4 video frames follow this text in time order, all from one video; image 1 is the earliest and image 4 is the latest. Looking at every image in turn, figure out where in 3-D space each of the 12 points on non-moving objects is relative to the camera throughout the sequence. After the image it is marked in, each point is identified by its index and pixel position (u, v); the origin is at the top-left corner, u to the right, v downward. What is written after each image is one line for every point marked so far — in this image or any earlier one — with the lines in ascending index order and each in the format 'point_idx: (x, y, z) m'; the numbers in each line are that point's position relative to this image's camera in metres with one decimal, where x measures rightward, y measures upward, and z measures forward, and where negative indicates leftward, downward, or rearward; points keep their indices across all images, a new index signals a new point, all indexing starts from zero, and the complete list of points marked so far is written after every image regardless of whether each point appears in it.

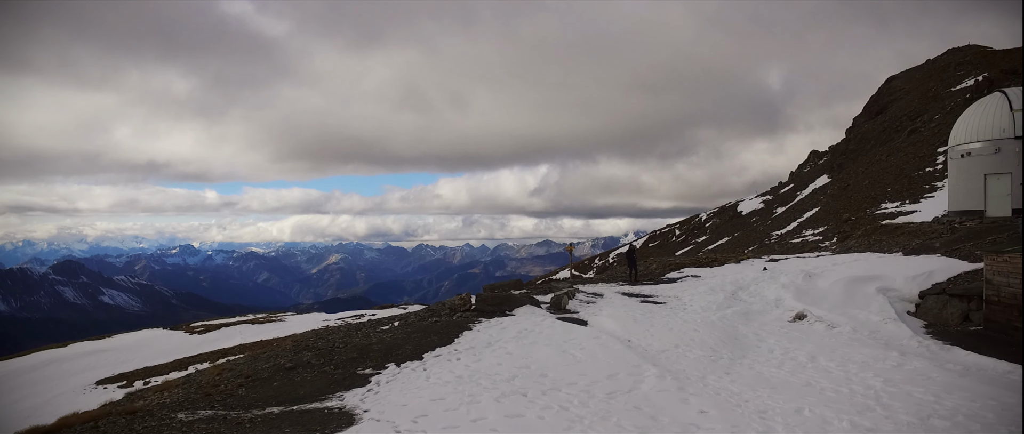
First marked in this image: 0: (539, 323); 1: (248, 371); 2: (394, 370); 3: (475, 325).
0: (+1.1, -4.6, +18.9) m
1: (-10.1, -5.9, +16.7) m
2: (-4.1, -5.3, +15.0) m
3: (-1.7, -4.8, +19.4) m
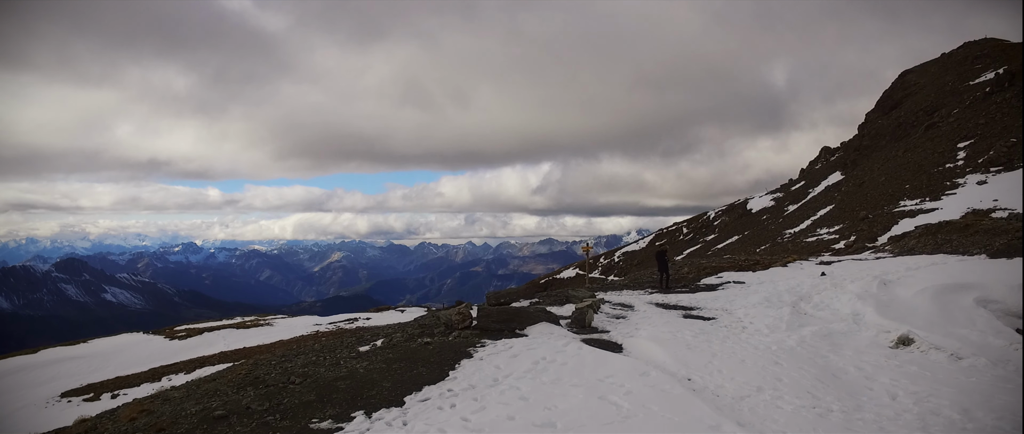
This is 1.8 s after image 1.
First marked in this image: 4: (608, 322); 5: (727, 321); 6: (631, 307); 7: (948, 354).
0: (+1.6, -4.3, +14.4) m
1: (-9.7, -5.7, +12.3) m
2: (-3.7, -5.0, +10.6) m
3: (-1.3, -4.6, +15.0) m
4: (+3.9, -4.2, +17.5) m
5: (+8.4, -4.1, +17.0) m
6: (+5.4, -4.1, +19.9) m
7: (+13.2, -4.2, +13.2) m
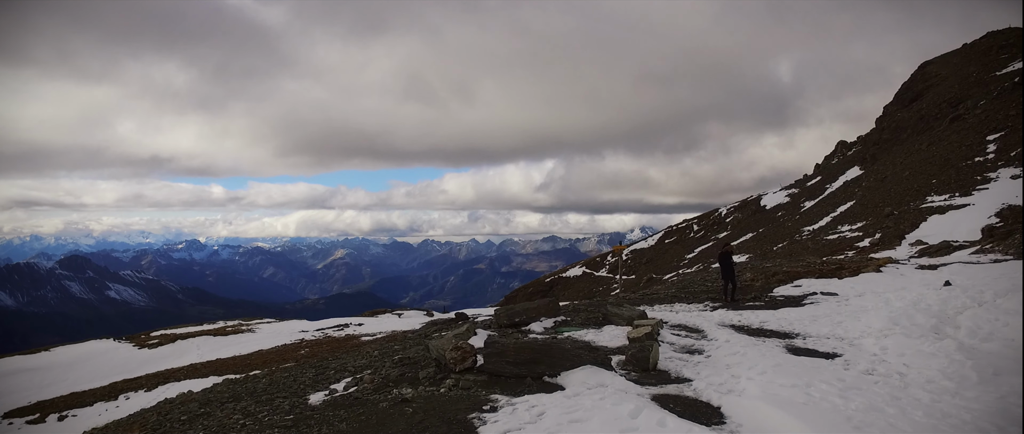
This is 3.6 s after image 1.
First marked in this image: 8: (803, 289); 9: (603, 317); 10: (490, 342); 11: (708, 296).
0: (+2.2, -4.0, +8.5) m
1: (-9.1, -5.3, +6.5) m
2: (-3.1, -4.7, +4.7) m
3: (-0.6, -4.2, +9.1) m
4: (+4.5, -3.8, +11.6) m
5: (+9.0, -3.7, +11.1) m
6: (+6.1, -3.7, +14.0) m
7: (+13.9, -3.8, +7.3) m
8: (+13.0, -3.1, +19.4) m
9: (+3.5, -3.8, +16.5) m
10: (-0.6, -3.4, +12.3) m
11: (+8.9, -3.6, +19.8) m
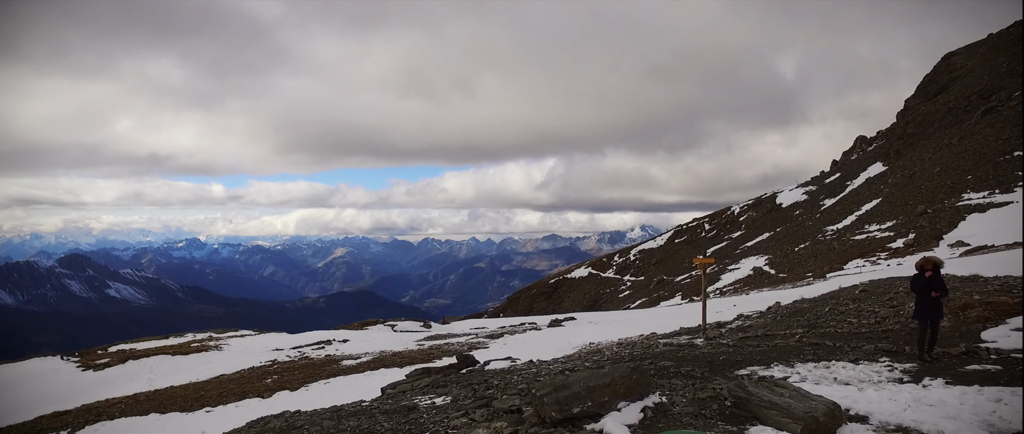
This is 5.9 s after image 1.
0: (+3.2, -3.9, +0.8) m
1: (-8.1, -5.3, -1.2) m
2: (-2.0, -4.7, -3.0) m
3: (+0.4, -4.2, +1.4) m
4: (+5.6, -3.8, +3.8) m
5: (+10.1, -3.7, +3.3) m
6: (+7.2, -3.7, +6.2) m
7: (+14.9, -3.8, -0.5) m
8: (+14.0, -3.0, +11.6) m
9: (+4.5, -3.7, +8.7) m
10: (+0.4, -3.4, +4.5) m
11: (+10.0, -3.5, +12.0) m
